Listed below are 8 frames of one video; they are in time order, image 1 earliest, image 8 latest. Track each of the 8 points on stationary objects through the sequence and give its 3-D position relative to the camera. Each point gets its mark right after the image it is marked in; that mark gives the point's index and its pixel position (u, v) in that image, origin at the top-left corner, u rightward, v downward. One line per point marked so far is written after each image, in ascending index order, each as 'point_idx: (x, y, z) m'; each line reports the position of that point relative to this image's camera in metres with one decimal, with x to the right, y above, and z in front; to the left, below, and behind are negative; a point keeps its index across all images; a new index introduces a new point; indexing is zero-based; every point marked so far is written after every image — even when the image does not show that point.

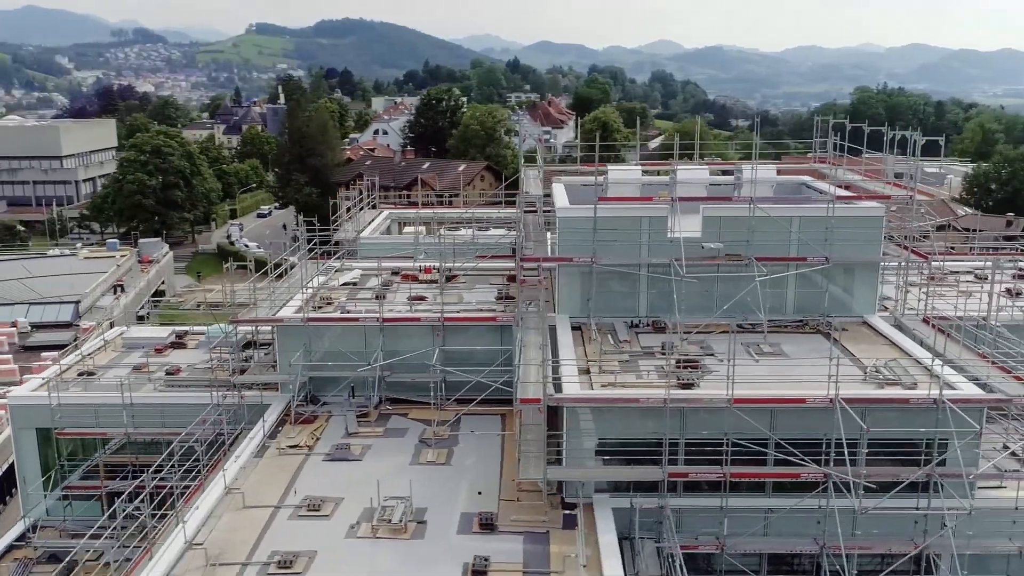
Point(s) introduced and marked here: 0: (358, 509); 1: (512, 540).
0: (-2.0, -2.8, +14.1) m
1: (0.0, -3.0, +13.2) m
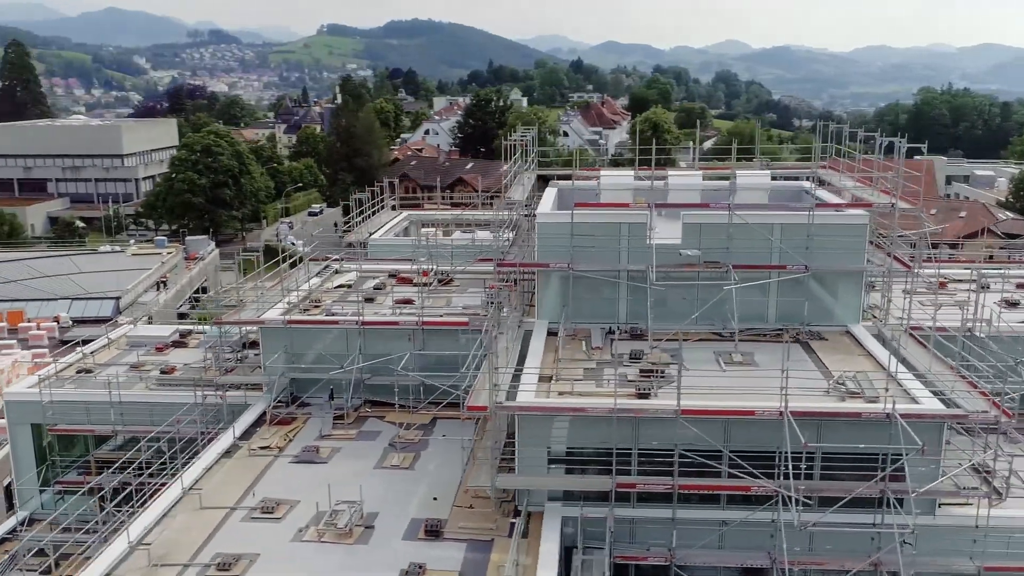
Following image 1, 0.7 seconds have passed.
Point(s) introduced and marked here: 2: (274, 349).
0: (-2.6, -2.9, +14.2) m
1: (-0.7, -3.1, +13.1) m
2: (-4.2, -1.1, +19.3) m
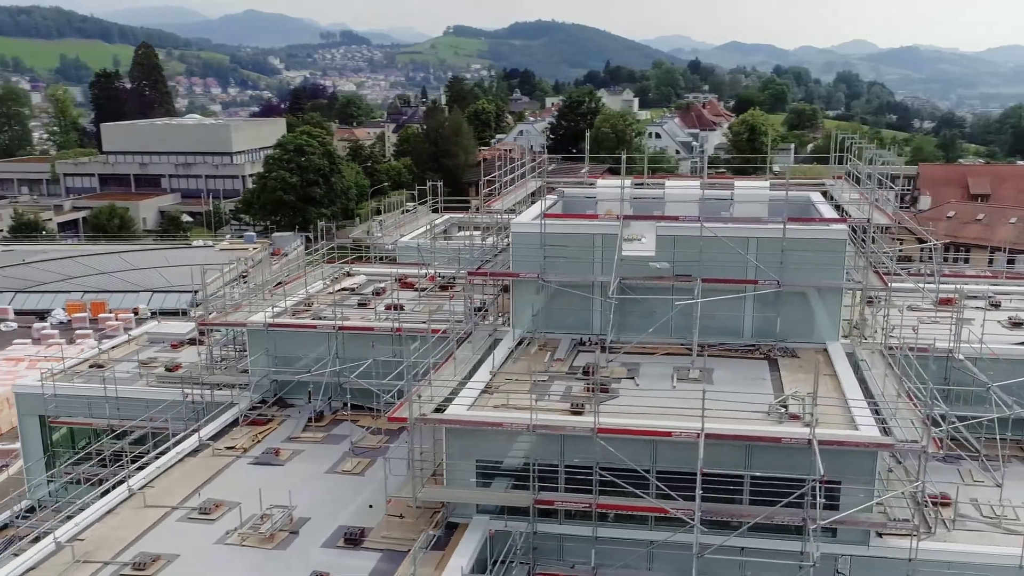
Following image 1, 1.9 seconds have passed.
0: (-3.5, -3.0, +14.4) m
1: (-1.7, -3.2, +13.1) m
2: (-4.5, -1.1, +19.6) m
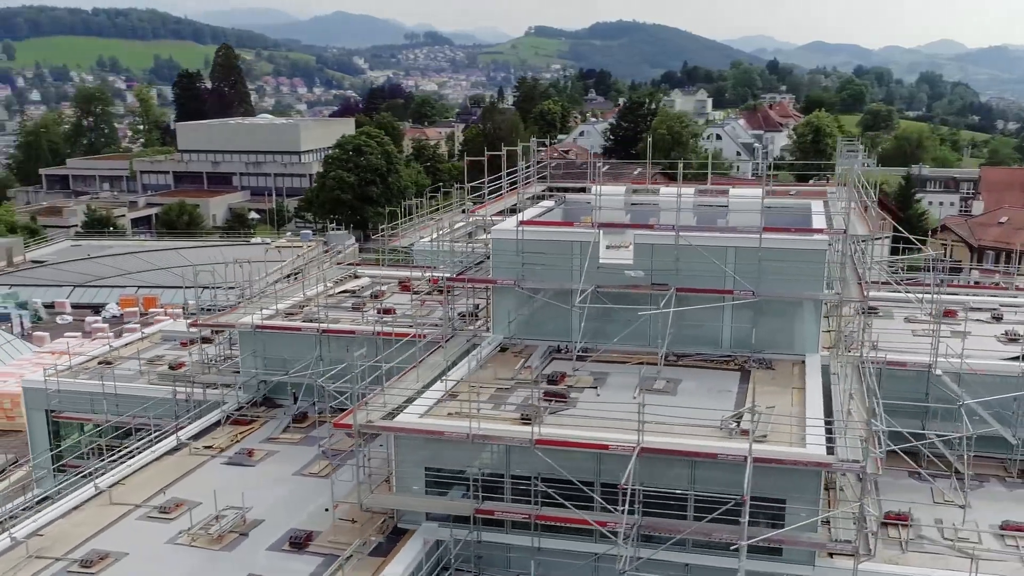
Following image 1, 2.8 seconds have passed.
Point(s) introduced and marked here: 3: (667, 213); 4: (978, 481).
0: (-4.1, -3.0, +14.5) m
1: (-2.4, -3.3, +13.2) m
2: (-4.7, -1.1, +19.8) m
3: (+2.8, +1.4, +19.9) m
4: (+6.3, -2.6, +15.0) m
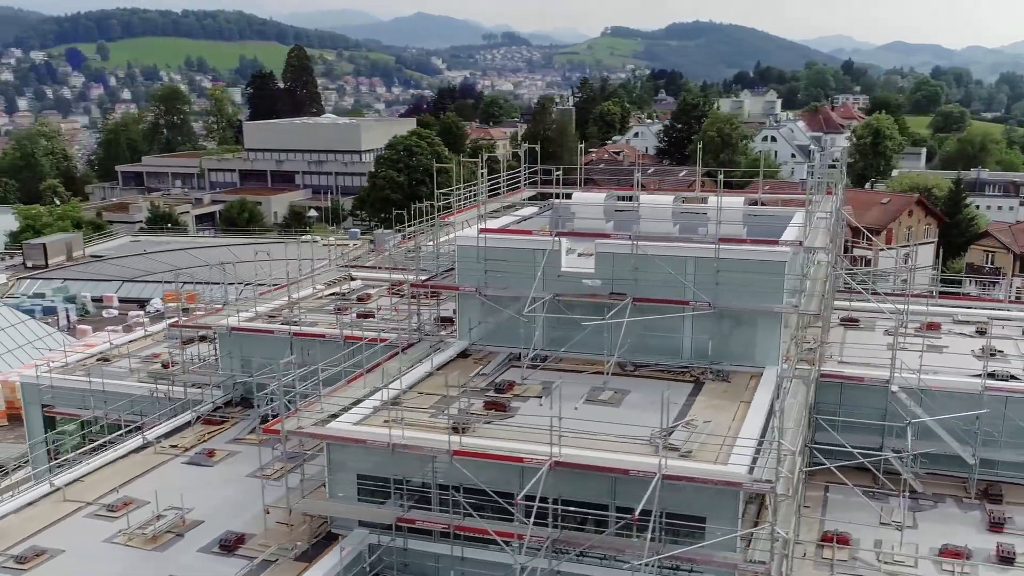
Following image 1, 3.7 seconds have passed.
0: (-4.9, -3.0, +14.7) m
1: (-3.3, -3.3, +13.3) m
2: (-5.1, -1.2, +20.0) m
3: (+2.4, +1.2, +19.7) m
4: (+5.5, -2.8, +14.5) m
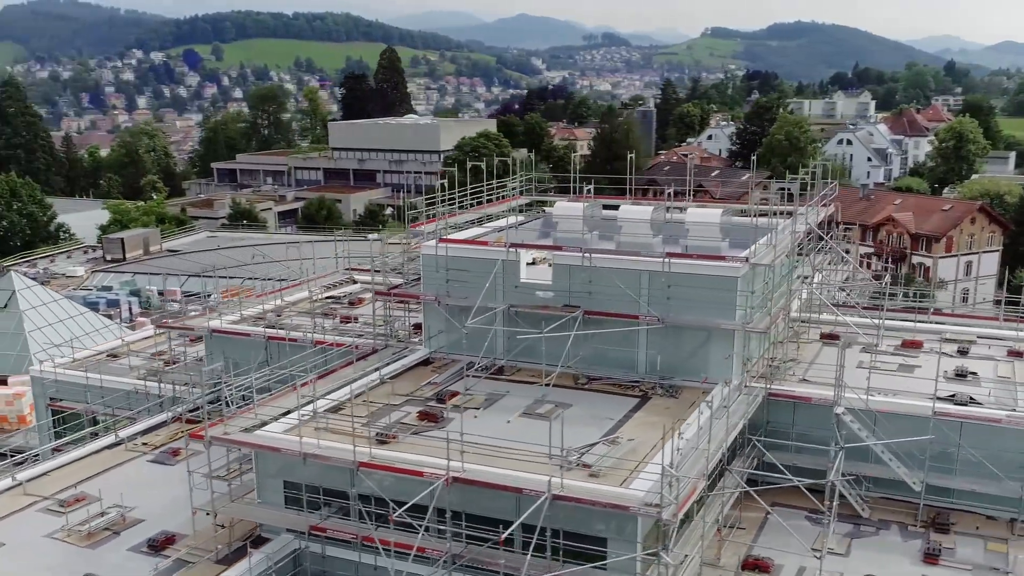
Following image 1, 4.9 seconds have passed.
0: (-5.8, -3.1, +15.1) m
1: (-4.3, -3.4, +13.5) m
2: (-5.5, -1.2, +20.4) m
3: (+2.0, +1.0, +19.4) m
4: (+4.6, -3.0, +14.0) m
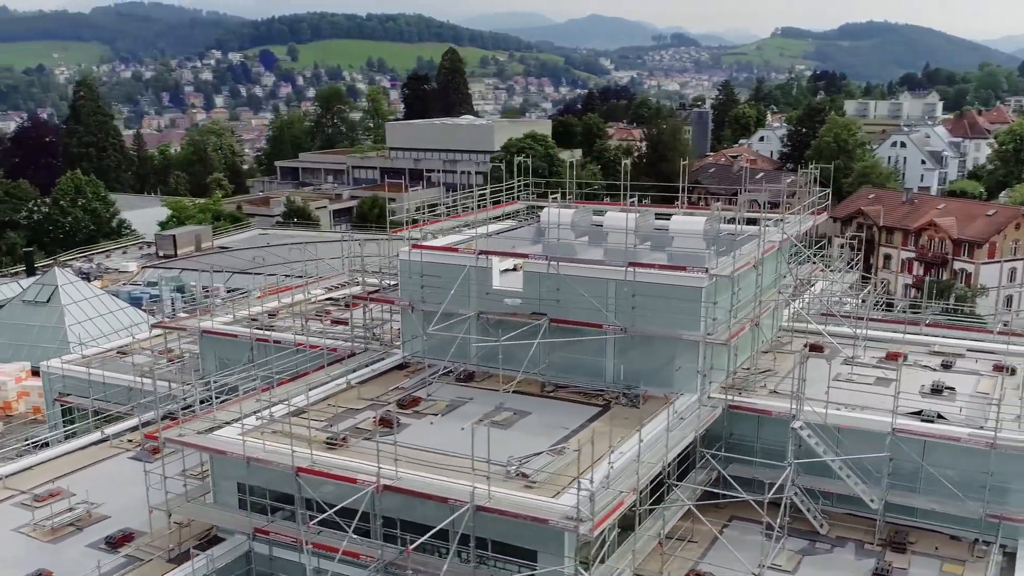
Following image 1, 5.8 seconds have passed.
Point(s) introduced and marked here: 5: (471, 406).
0: (-6.4, -3.1, +15.5) m
1: (-5.0, -3.4, +13.8) m
2: (-5.7, -1.2, +20.7) m
3: (+1.7, +0.9, +19.3) m
4: (+4.0, -3.2, +13.7) m
5: (-0.6, -1.6, +15.3) m
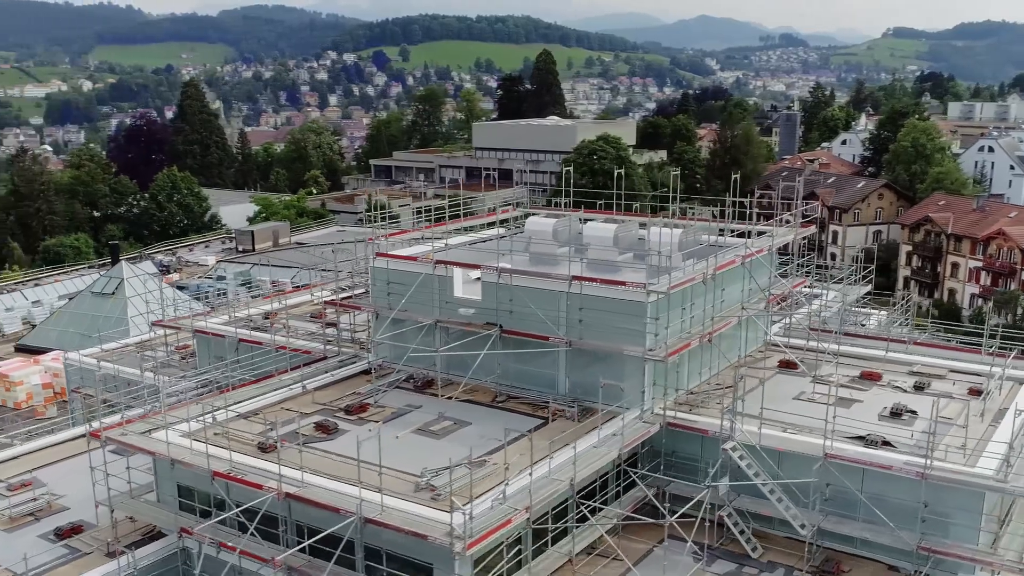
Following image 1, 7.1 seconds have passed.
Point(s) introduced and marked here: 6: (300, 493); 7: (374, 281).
0: (-7.1, -3.1, +16.1) m
1: (-5.9, -3.4, +14.2) m
2: (-6.0, -1.2, +21.2) m
3: (+1.4, +0.8, +19.1) m
4: (+3.0, -3.4, +13.4) m
5: (-1.3, -1.8, +15.4) m
6: (-2.2, -2.2, +12.1) m
7: (-2.2, +0.1, +17.6) m
